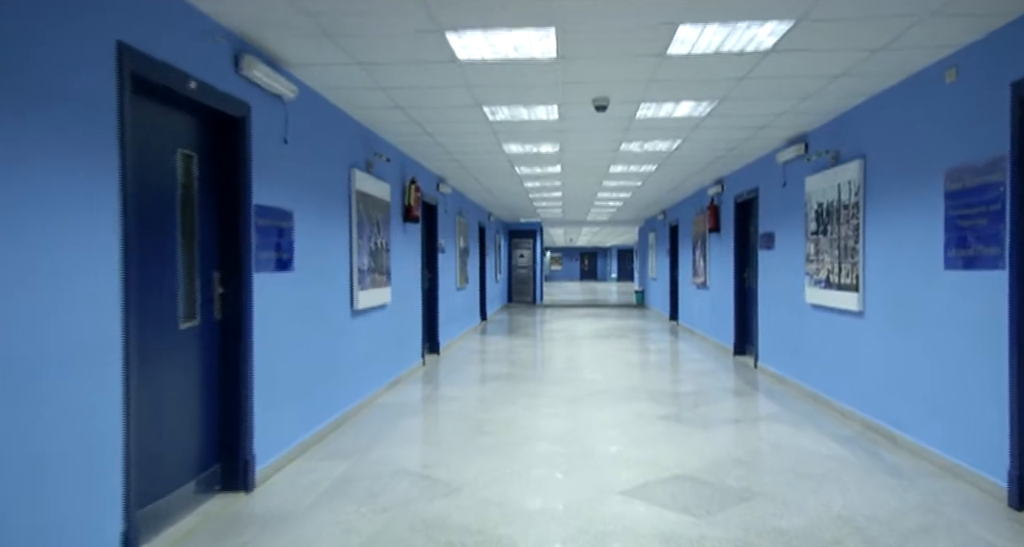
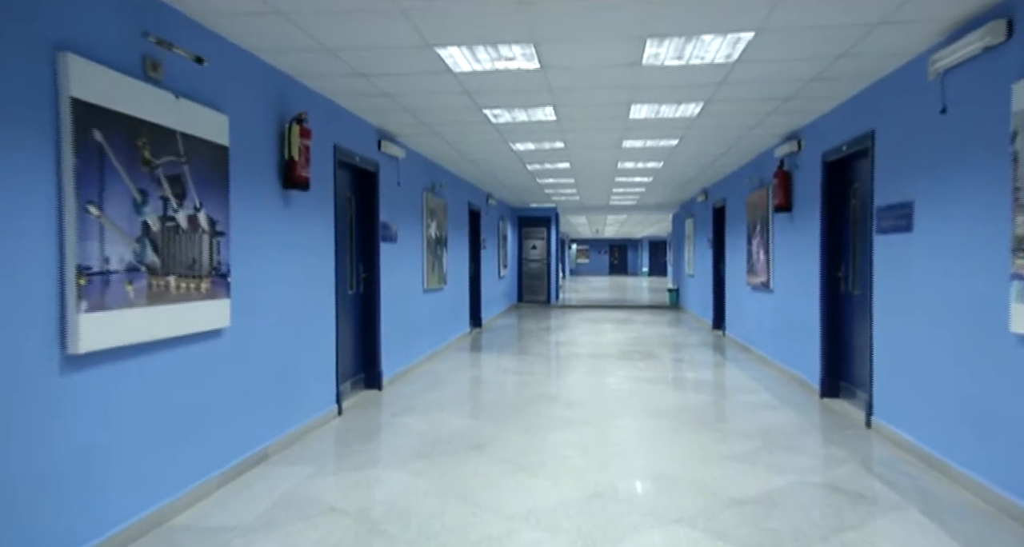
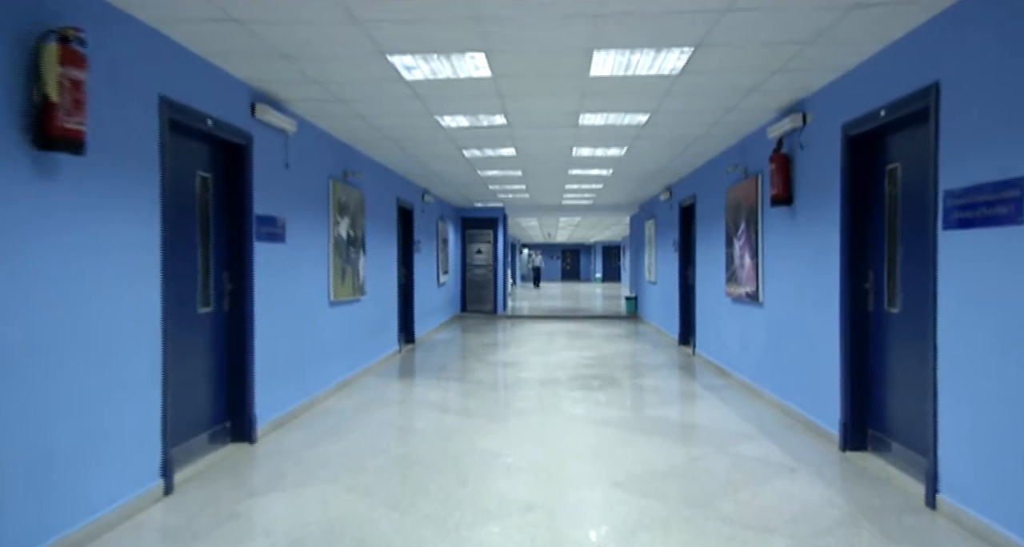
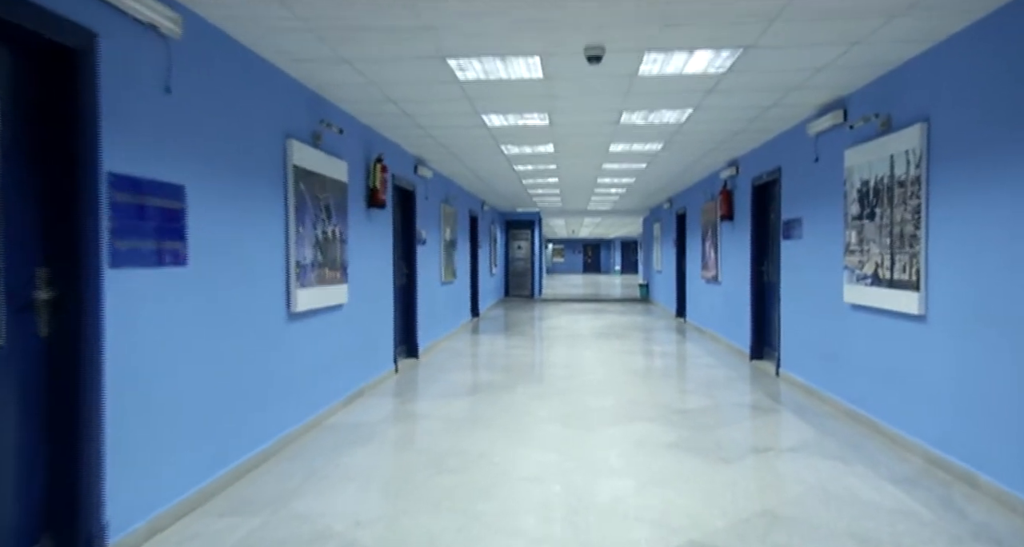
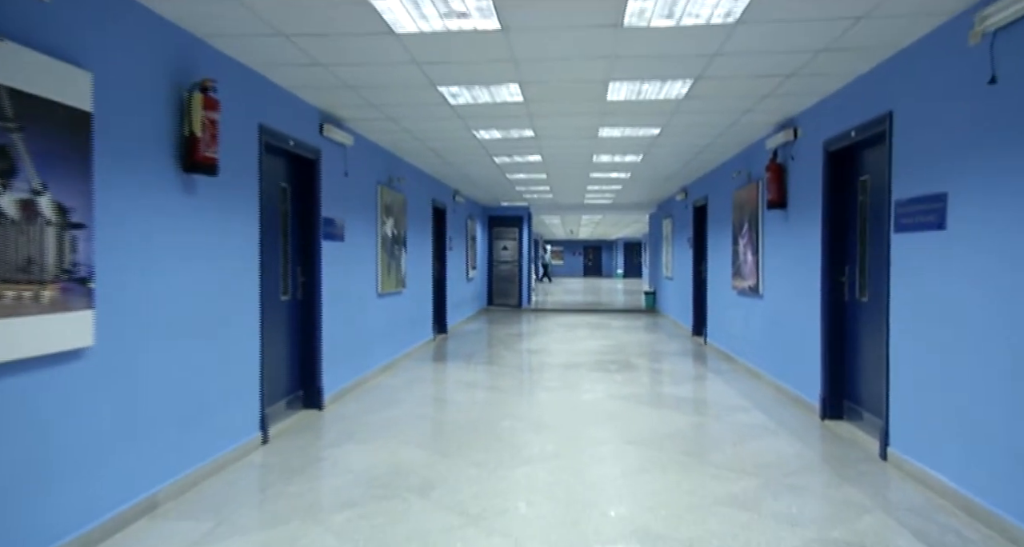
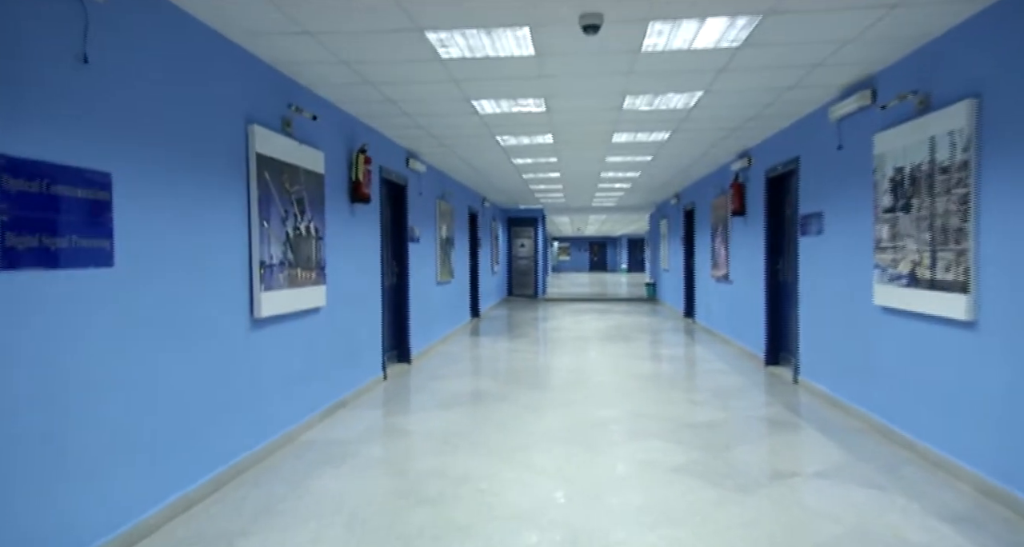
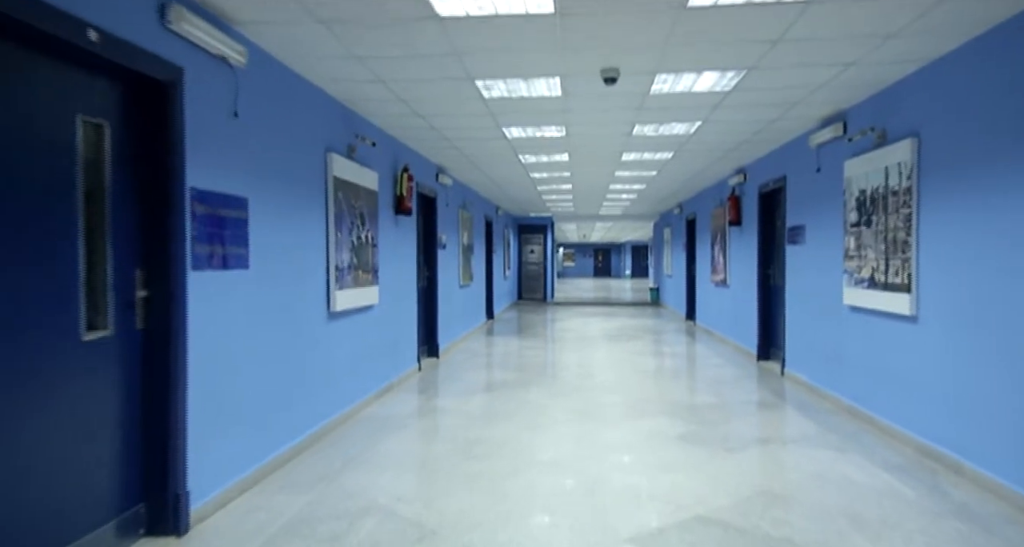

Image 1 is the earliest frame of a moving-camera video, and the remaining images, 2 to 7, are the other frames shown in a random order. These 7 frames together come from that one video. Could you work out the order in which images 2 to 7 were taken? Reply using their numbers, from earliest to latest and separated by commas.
7, 4, 6, 2, 5, 3
